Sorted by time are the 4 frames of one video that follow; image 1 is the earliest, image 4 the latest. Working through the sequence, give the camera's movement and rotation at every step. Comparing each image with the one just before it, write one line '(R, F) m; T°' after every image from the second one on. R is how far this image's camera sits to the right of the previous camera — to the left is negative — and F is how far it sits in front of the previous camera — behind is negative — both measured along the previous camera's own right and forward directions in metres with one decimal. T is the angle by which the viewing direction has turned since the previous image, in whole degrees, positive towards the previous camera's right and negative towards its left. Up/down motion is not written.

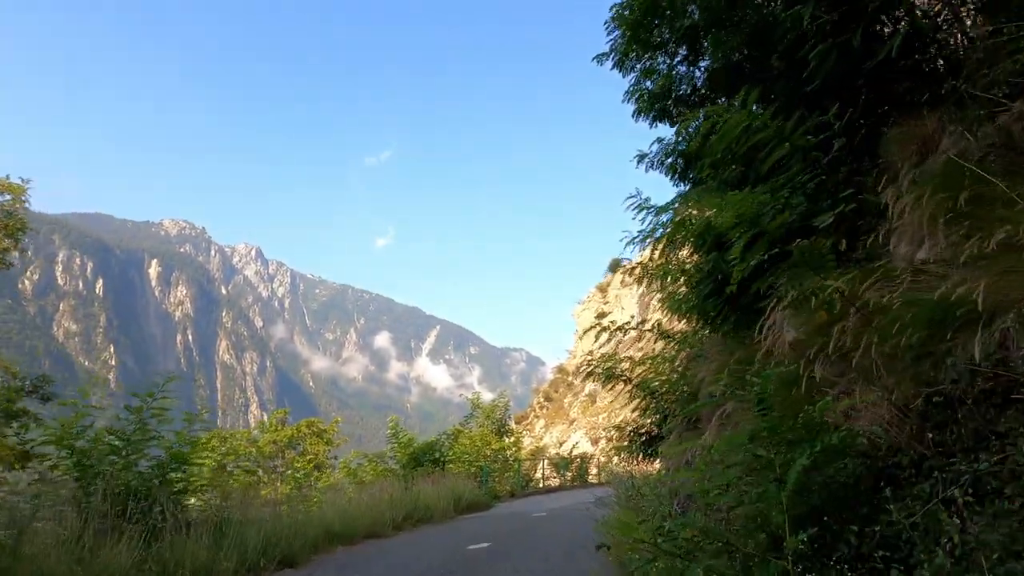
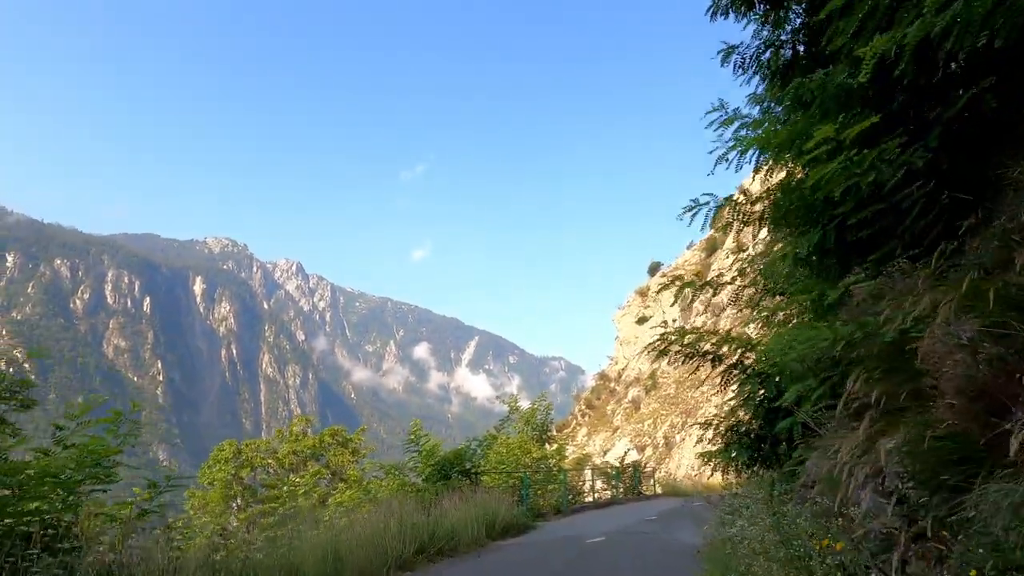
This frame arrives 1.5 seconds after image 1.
(-0.1, +2.3) m; -3°
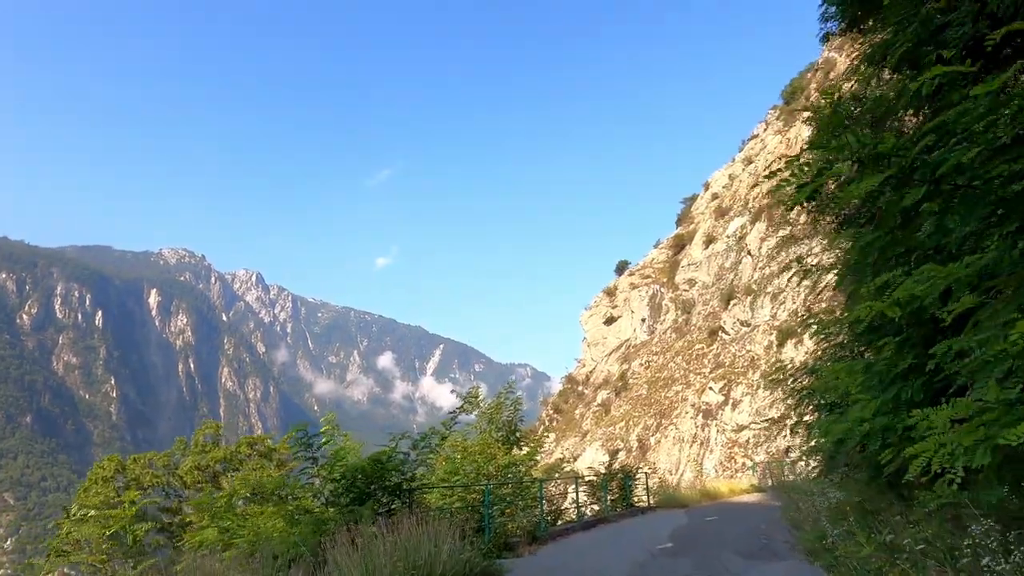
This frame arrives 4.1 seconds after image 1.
(+0.2, +3.9) m; +3°
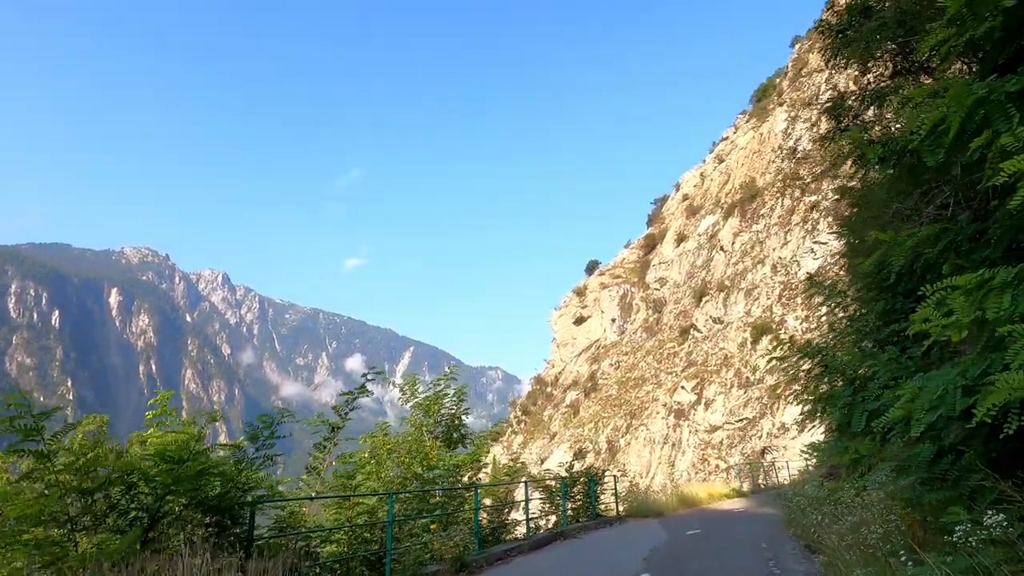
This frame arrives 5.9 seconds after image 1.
(+0.6, +2.7) m; +3°
